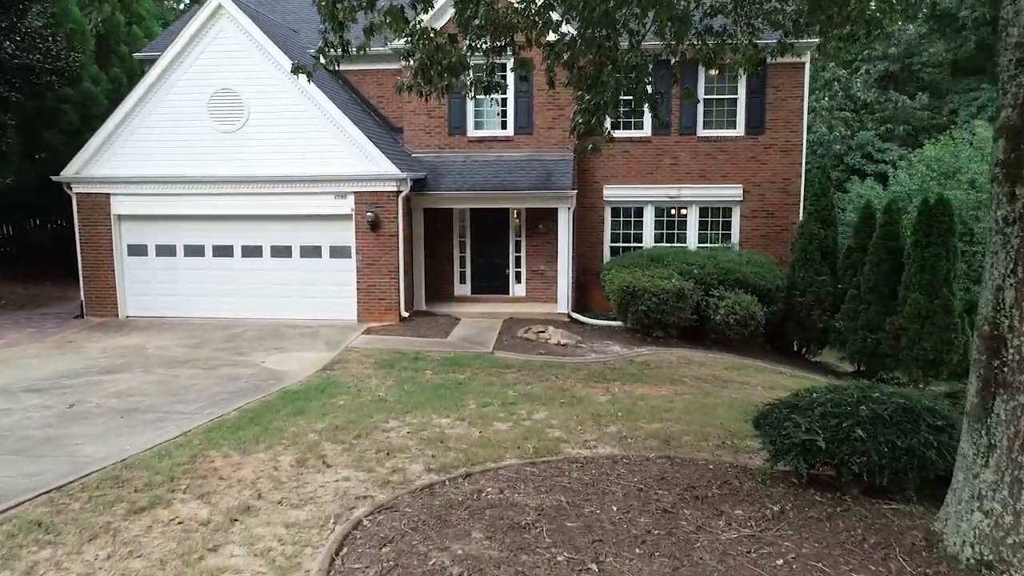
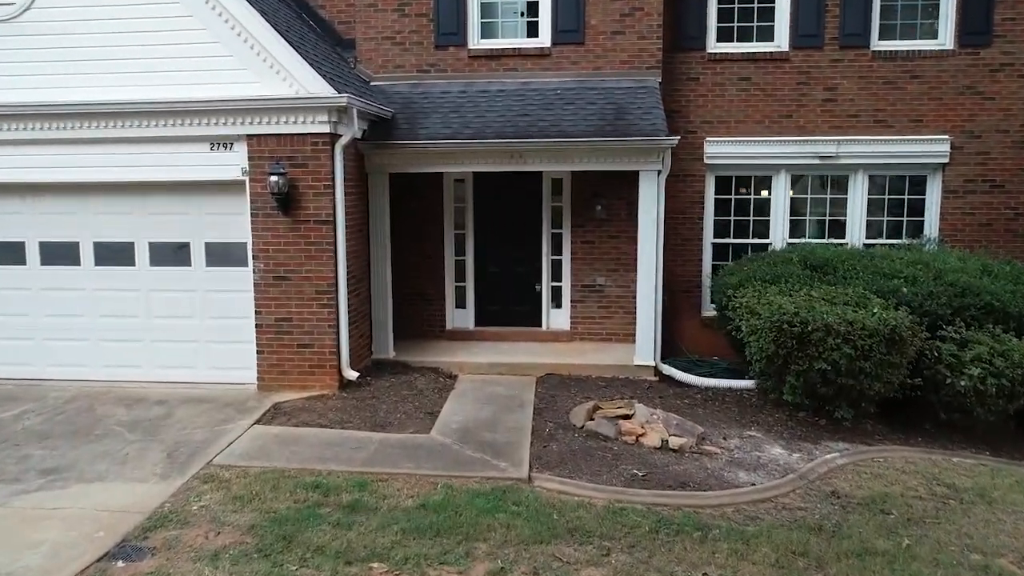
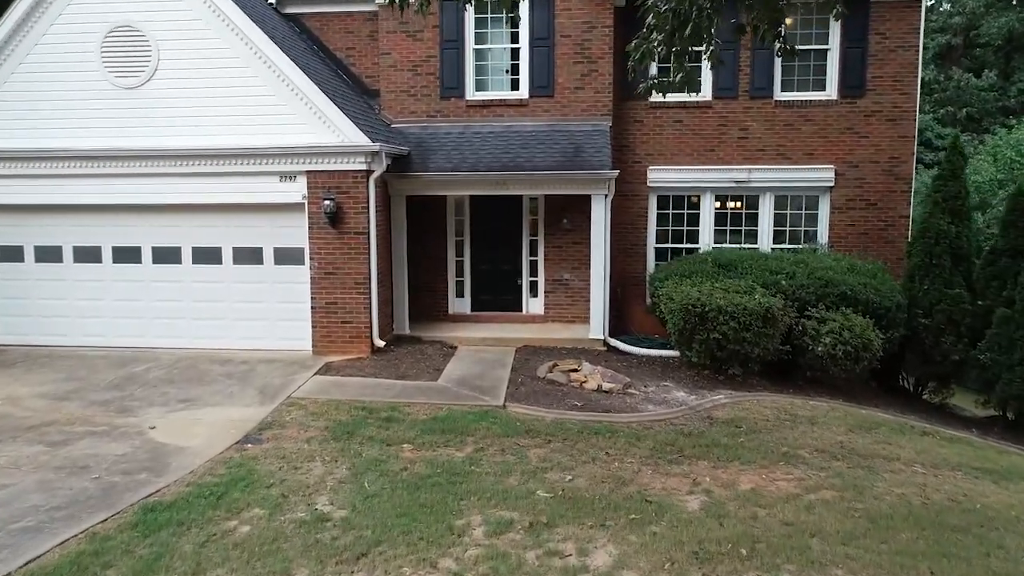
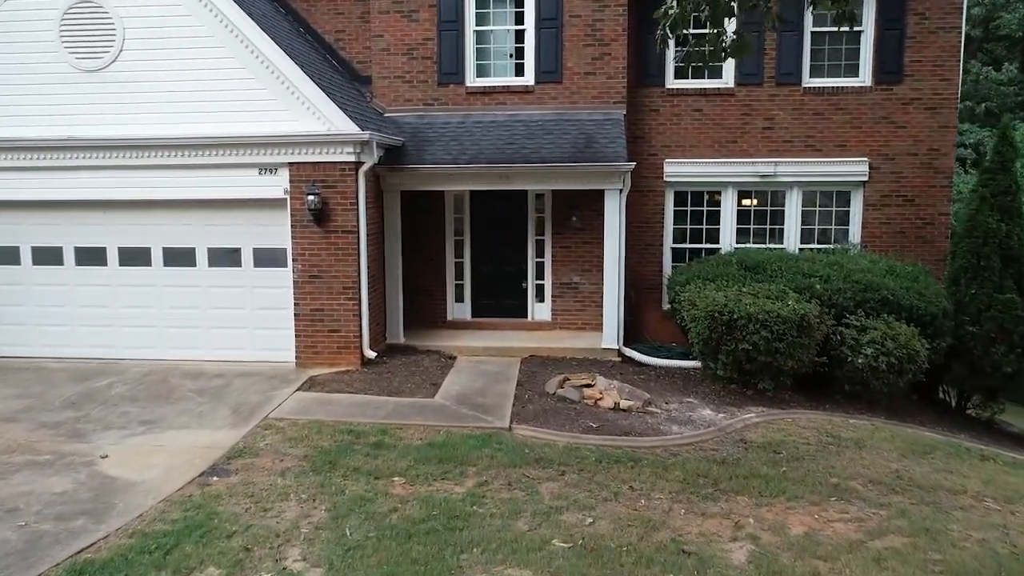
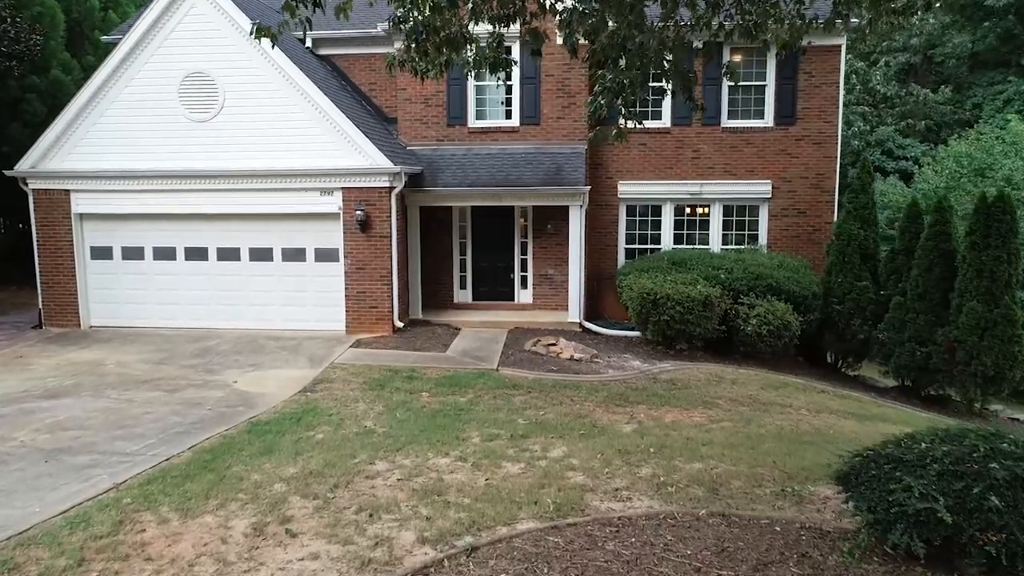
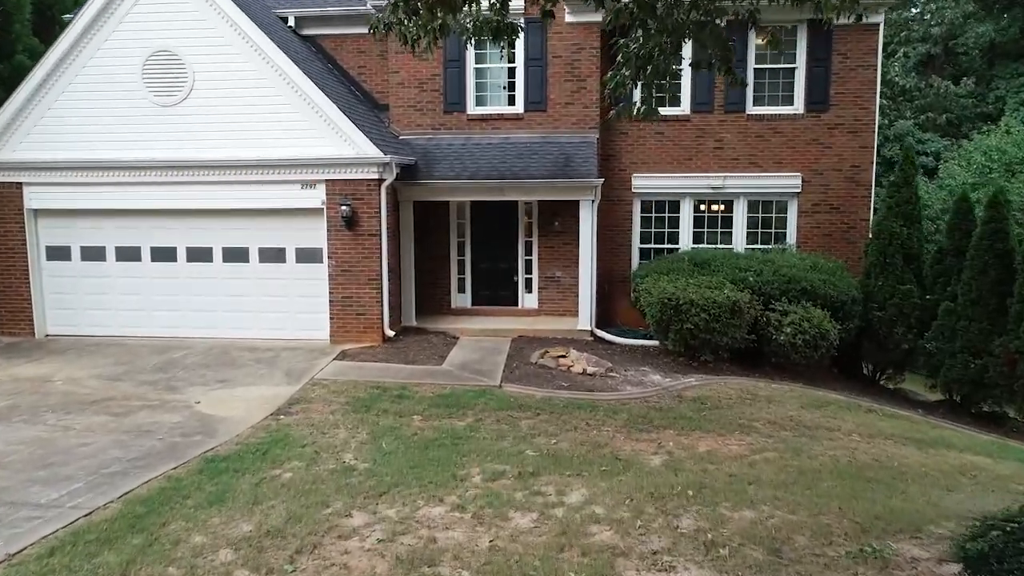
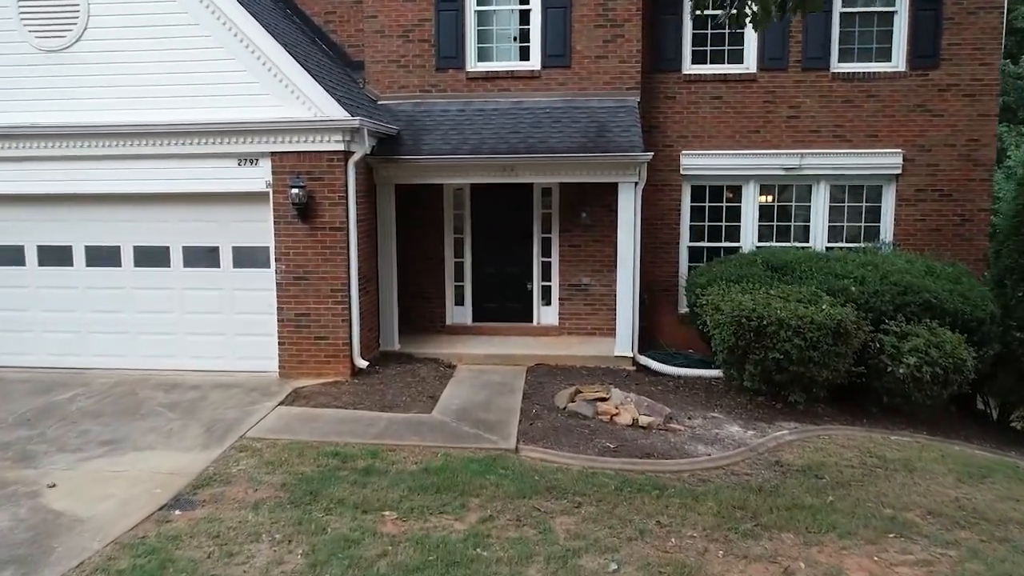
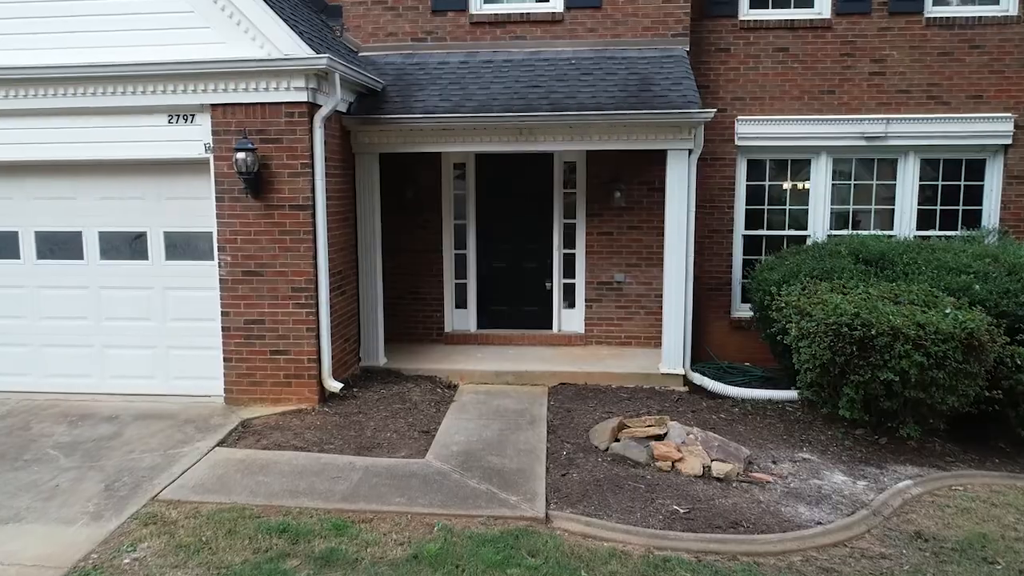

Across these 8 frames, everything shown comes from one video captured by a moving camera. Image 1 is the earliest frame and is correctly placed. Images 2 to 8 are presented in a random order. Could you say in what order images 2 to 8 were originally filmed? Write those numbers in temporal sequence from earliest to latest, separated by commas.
5, 6, 3, 4, 7, 2, 8
